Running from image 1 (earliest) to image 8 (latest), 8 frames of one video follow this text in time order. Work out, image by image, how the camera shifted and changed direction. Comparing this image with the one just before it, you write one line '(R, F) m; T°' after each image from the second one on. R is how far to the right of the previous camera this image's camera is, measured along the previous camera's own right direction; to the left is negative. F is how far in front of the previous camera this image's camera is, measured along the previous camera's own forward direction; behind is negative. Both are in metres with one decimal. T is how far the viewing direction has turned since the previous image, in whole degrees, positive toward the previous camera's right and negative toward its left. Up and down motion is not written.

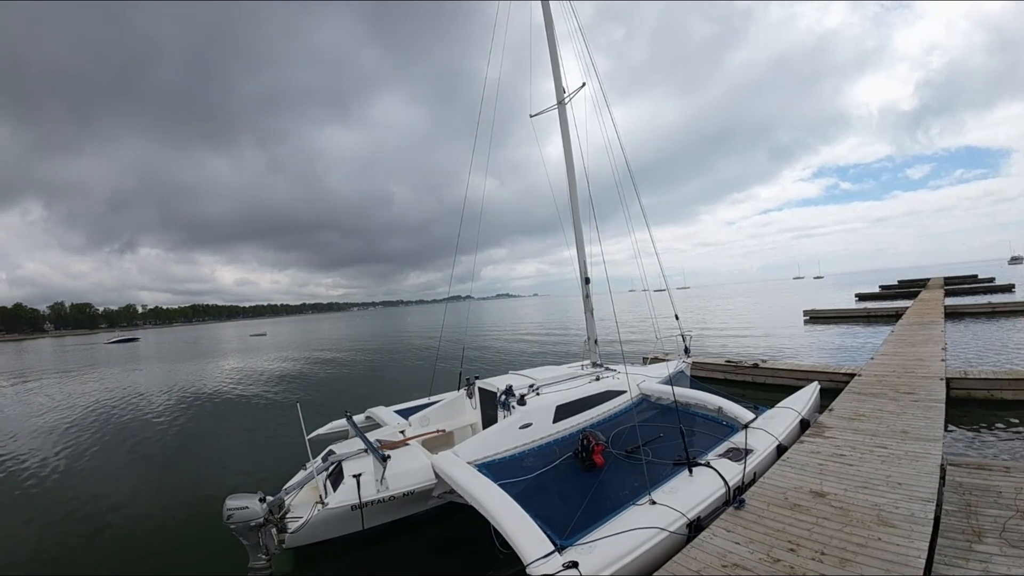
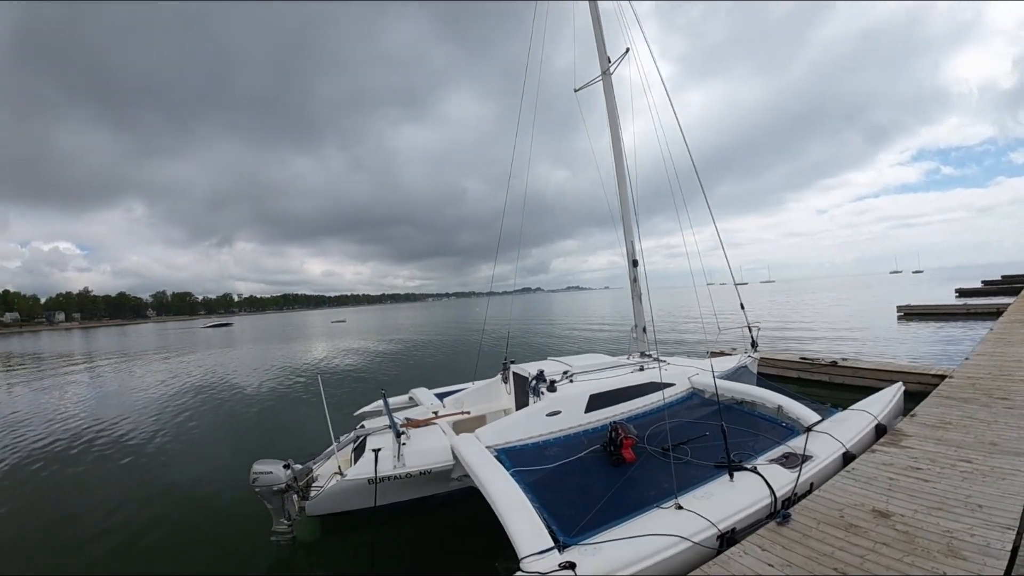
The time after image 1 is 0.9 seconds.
(+0.3, +0.2) m; -7°
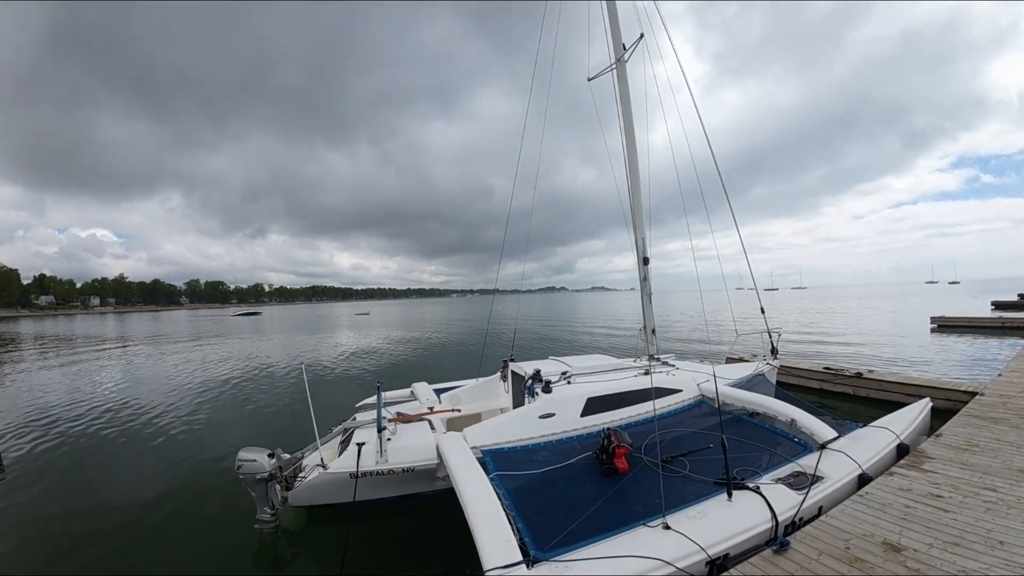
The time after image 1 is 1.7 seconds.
(+0.3, +0.2) m; -2°
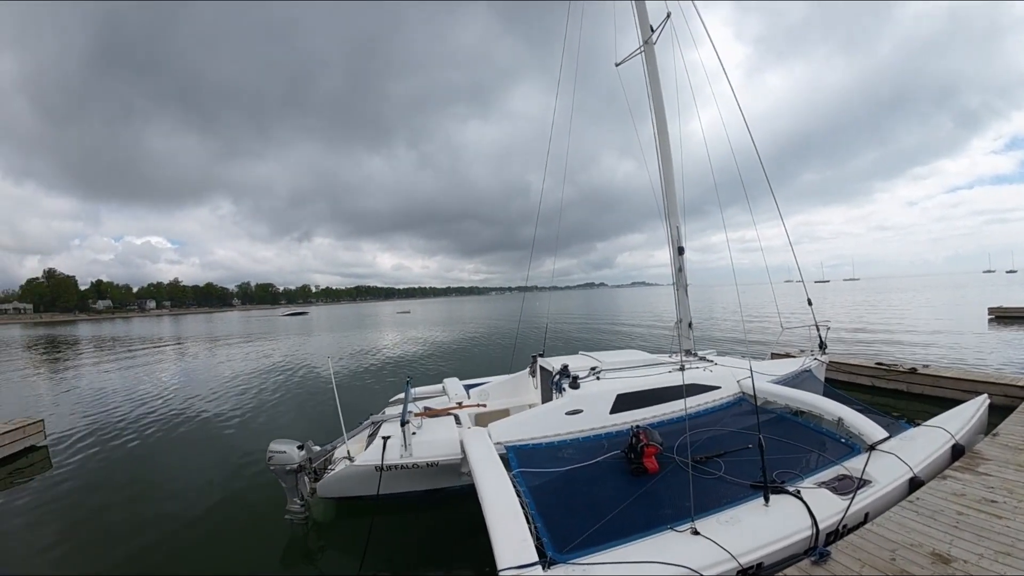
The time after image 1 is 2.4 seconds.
(0.0, 0.0) m; -3°
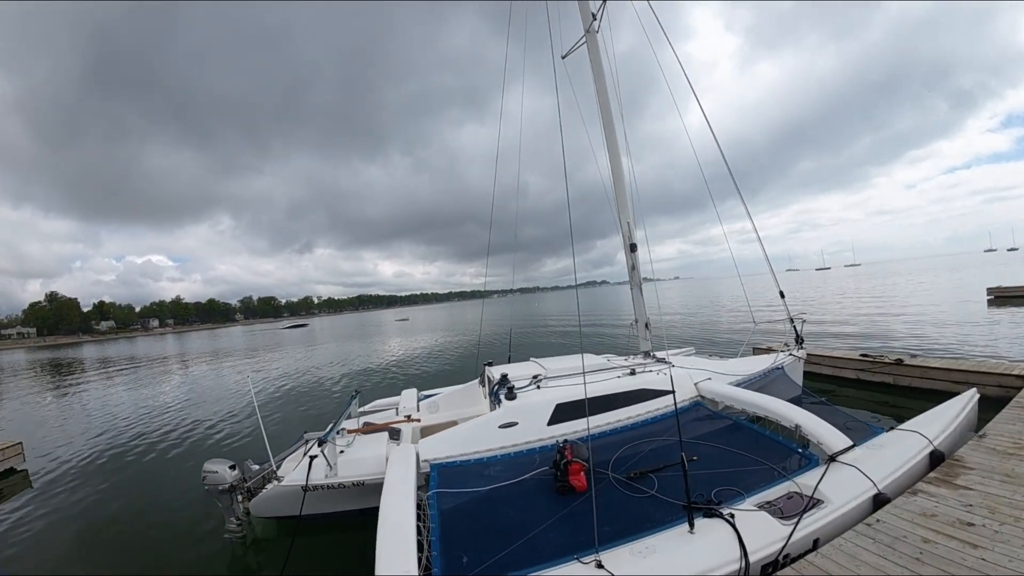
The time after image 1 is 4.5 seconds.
(+1.1, +0.6) m; 0°
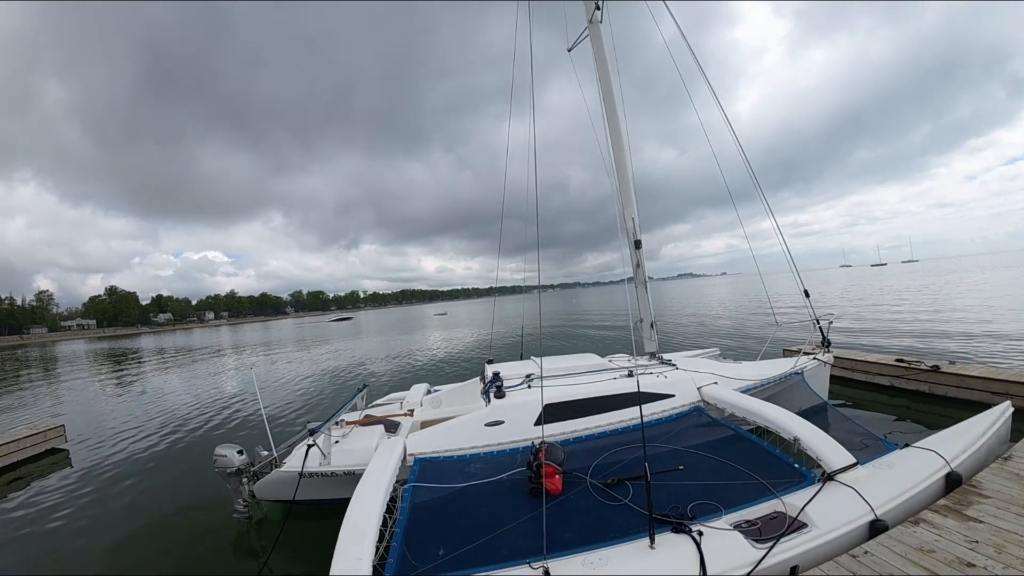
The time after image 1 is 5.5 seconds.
(+0.5, +0.1) m; -4°
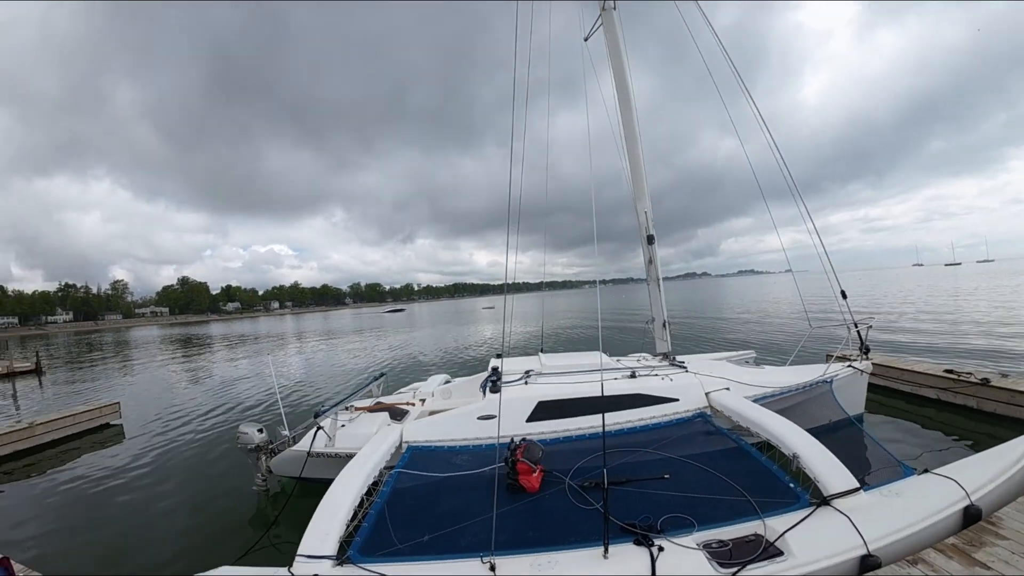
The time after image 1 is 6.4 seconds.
(+0.5, +0.1) m; -5°
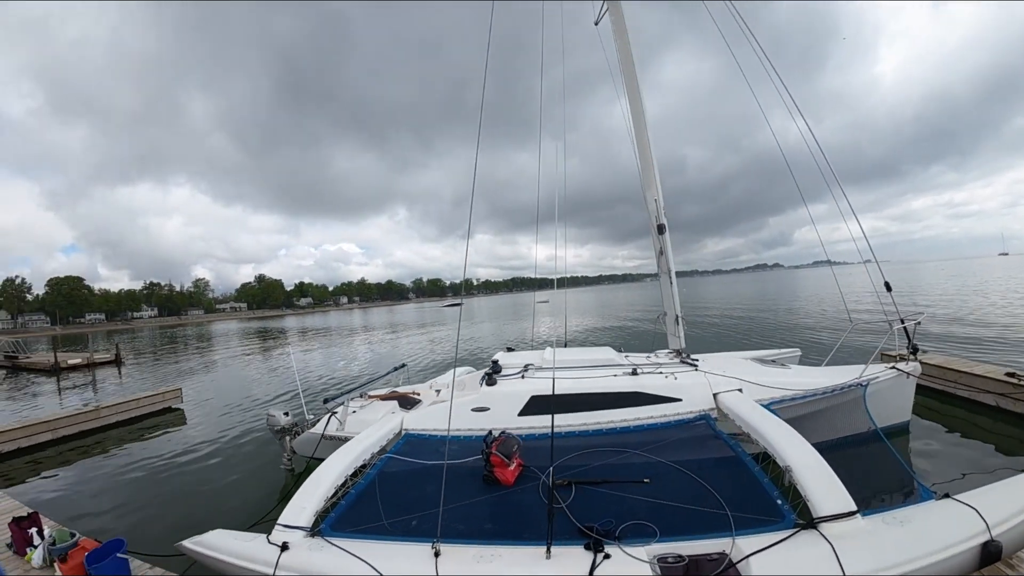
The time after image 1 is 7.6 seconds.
(+0.6, +0.1) m; -6°
